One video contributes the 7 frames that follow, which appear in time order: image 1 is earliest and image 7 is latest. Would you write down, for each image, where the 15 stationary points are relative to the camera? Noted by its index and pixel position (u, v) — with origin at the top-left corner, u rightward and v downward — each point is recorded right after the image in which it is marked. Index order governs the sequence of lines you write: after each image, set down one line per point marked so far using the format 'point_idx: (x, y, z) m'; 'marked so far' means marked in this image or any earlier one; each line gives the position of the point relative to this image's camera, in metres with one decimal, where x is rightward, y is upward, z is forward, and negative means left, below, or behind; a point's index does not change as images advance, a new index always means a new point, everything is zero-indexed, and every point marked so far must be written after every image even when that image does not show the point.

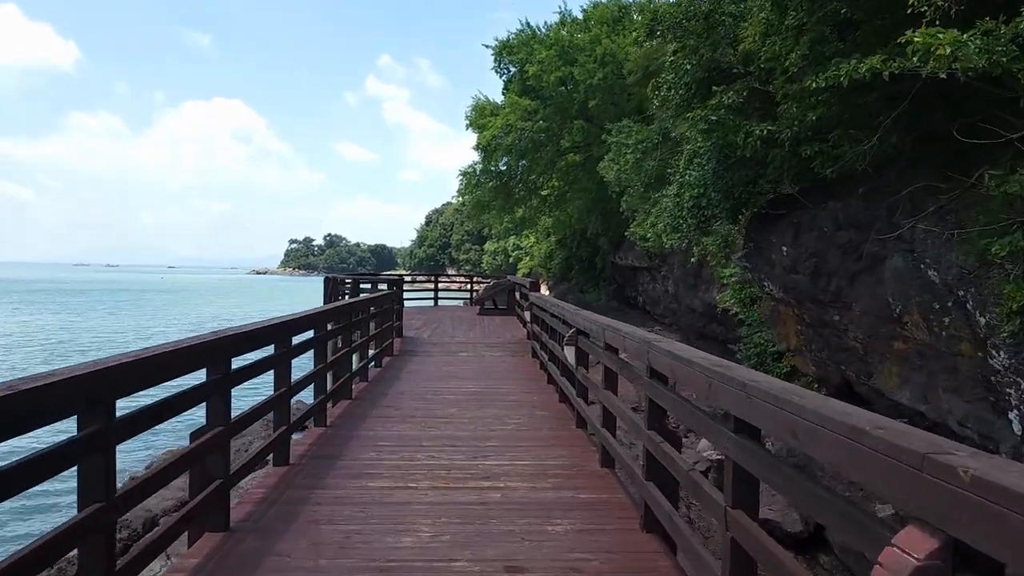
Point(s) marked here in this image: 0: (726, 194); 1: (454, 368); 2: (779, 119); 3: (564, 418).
0: (+2.0, +0.9, +7.5) m
1: (-0.6, -0.8, +8.2) m
2: (+1.9, +1.2, +5.9) m
3: (+0.3, -0.9, +5.4) m
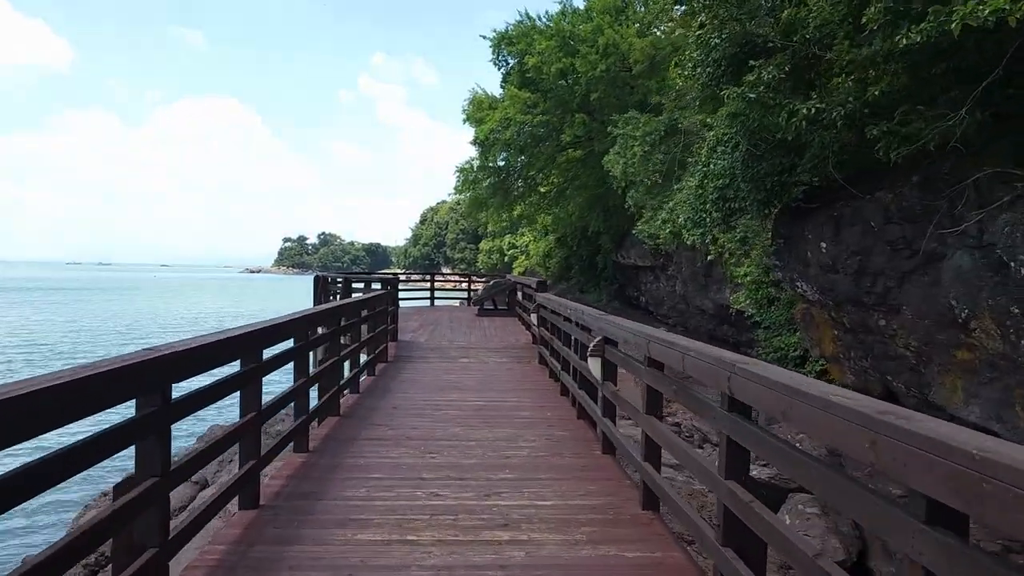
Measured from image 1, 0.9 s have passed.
0: (+2.1, +0.9, +6.8) m
1: (-0.5, -0.8, +7.4) m
2: (+2.0, +1.2, +5.1) m
3: (+0.4, -0.9, +4.7) m
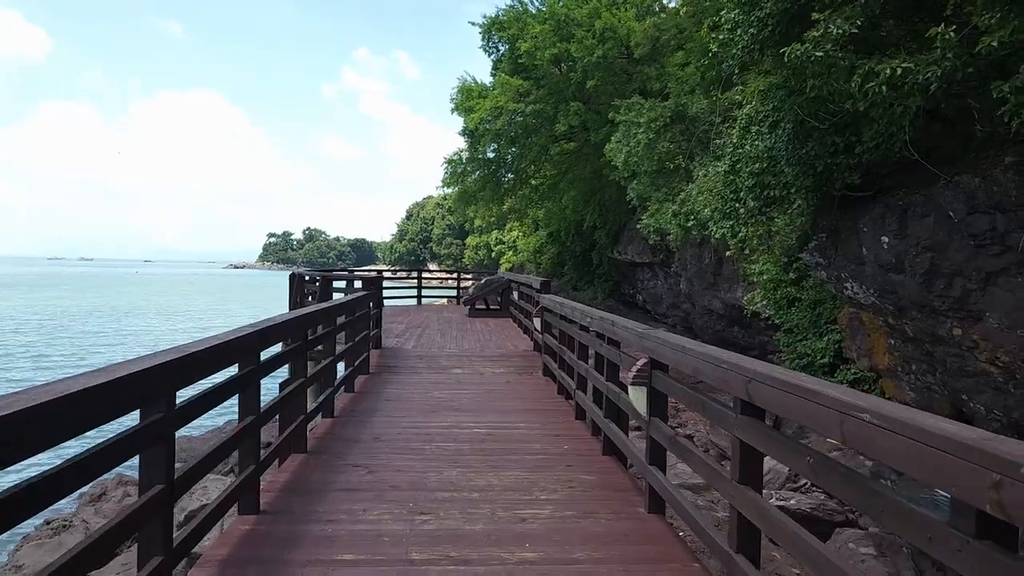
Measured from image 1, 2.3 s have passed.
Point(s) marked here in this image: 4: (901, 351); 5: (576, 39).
0: (+2.1, +0.9, +5.8) m
1: (-0.5, -0.8, +6.4) m
2: (+2.1, +1.2, +4.1) m
3: (+0.5, -0.9, +3.6) m
4: (+2.9, -0.5, +6.1) m
5: (+1.5, +5.8, +18.9) m
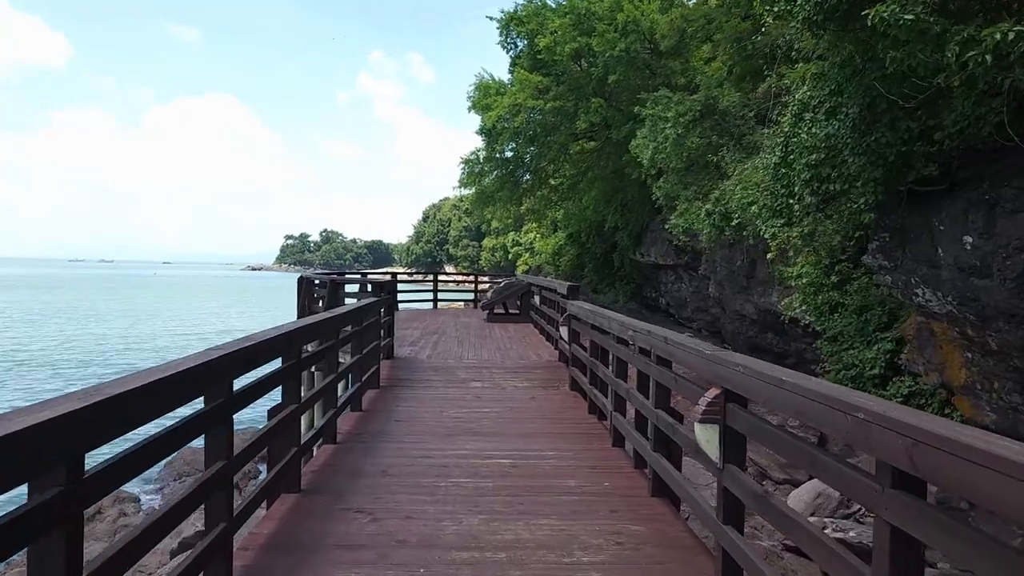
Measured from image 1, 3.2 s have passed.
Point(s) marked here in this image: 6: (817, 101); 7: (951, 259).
0: (+2.3, +0.8, +5.1) m
1: (-0.3, -0.9, +5.7) m
2: (+2.2, +1.1, +3.4) m
3: (+0.6, -0.9, +3.0) m
4: (+3.1, -0.5, +5.3) m
5: (+1.9, +5.7, +18.2) m
6: (+2.2, +1.3, +5.8) m
7: (+2.8, +0.2, +5.1) m
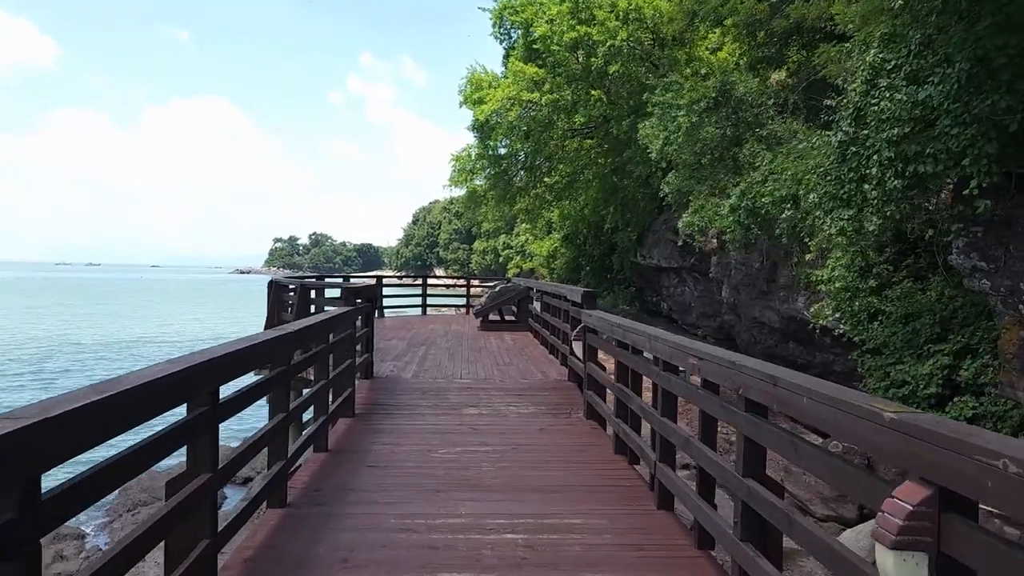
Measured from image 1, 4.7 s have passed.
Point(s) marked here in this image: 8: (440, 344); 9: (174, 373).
0: (+2.3, +0.8, +3.9) m
1: (-0.3, -0.9, +4.5) m
2: (+2.2, +1.1, +2.2) m
3: (+0.7, -1.0, +1.8) m
4: (+3.1, -0.5, +4.2) m
5: (+1.8, +5.6, +17.1) m
6: (+2.2, +1.3, +4.7) m
7: (+2.8, +0.1, +4.0) m
8: (-0.8, -0.6, +9.5) m
9: (-0.9, -0.2, +2.2) m
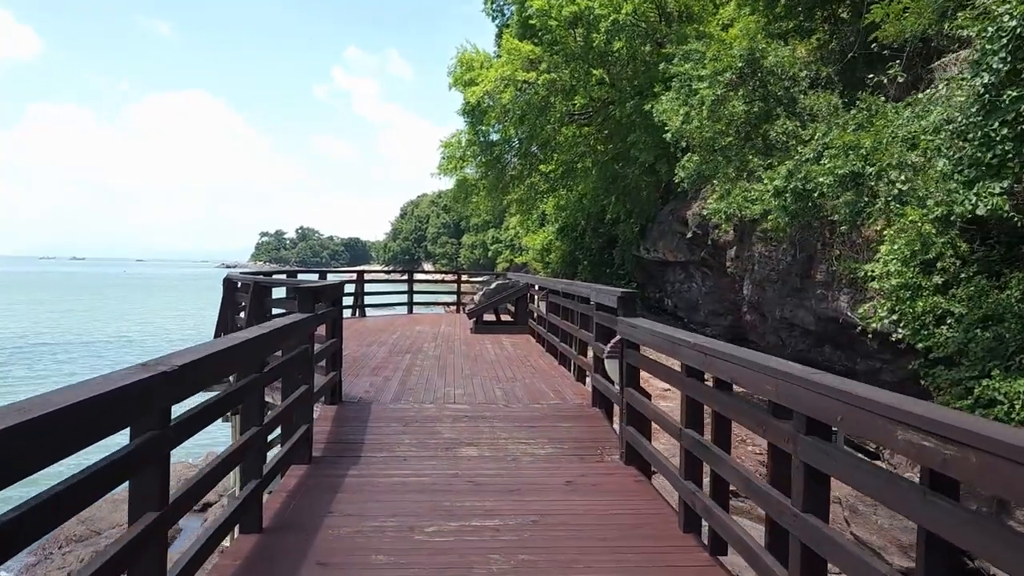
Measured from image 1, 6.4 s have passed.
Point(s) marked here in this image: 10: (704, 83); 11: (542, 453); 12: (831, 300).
0: (+2.4, +0.8, +2.5) m
1: (-0.2, -0.9, +3.1) m
2: (+2.4, +1.1, +0.9) m
3: (+0.8, -1.0, +0.4) m
4: (+3.2, -0.6, +2.8) m
5: (+1.7, +5.7, +15.6) m
6: (+2.3, +1.3, +3.3) m
7: (+2.9, +0.1, +2.6) m
8: (-0.8, -0.6, +8.0) m
9: (-0.8, -0.2, +0.7) m
10: (+2.3, +2.6, +10.2) m
11: (+0.1, -0.8, +4.2) m
12: (+3.6, -0.1, +9.2) m
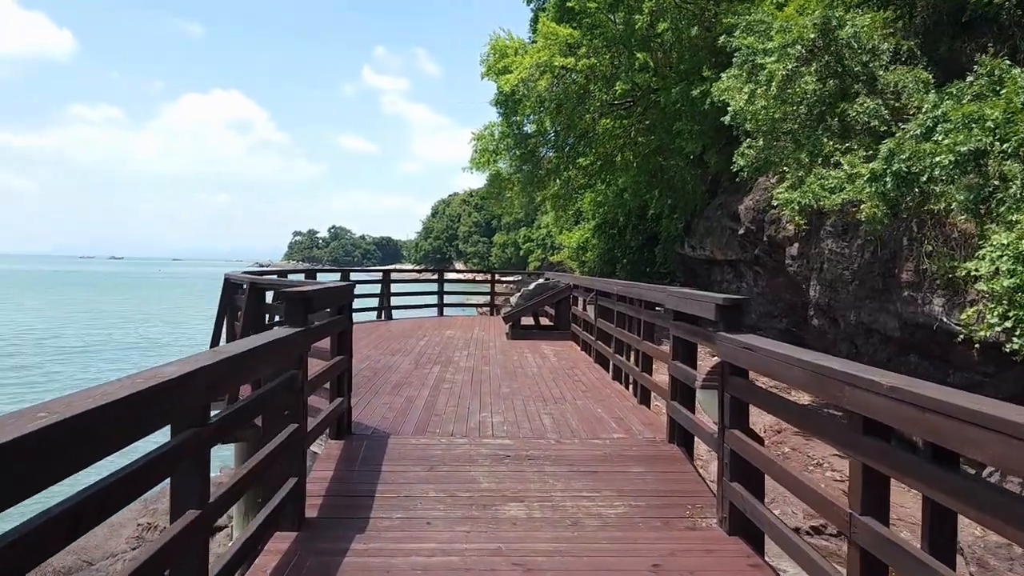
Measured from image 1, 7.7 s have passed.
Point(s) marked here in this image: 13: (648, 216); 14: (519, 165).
0: (+2.5, +0.8, +1.4) m
1: (0.0, -0.9, +2.0) m
2: (+2.5, +1.1, -0.3) m
3: (+0.9, -1.0, -0.7) m
4: (+3.4, -0.6, +1.7) m
5: (+2.4, +5.7, +14.5) m
6: (+2.5, +1.3, +2.1) m
7: (+3.0, +0.1, +1.4) m
8: (-0.5, -0.6, +7.0) m
9: (-0.7, -0.3, -0.3) m
10: (+2.8, +2.6, +9.0) m
11: (+0.4, -0.9, +3.1) m
12: (+4.1, -0.1, +8.0) m
13: (+3.1, +1.7, +19.1) m
14: (+0.2, +2.8, +18.3) m
